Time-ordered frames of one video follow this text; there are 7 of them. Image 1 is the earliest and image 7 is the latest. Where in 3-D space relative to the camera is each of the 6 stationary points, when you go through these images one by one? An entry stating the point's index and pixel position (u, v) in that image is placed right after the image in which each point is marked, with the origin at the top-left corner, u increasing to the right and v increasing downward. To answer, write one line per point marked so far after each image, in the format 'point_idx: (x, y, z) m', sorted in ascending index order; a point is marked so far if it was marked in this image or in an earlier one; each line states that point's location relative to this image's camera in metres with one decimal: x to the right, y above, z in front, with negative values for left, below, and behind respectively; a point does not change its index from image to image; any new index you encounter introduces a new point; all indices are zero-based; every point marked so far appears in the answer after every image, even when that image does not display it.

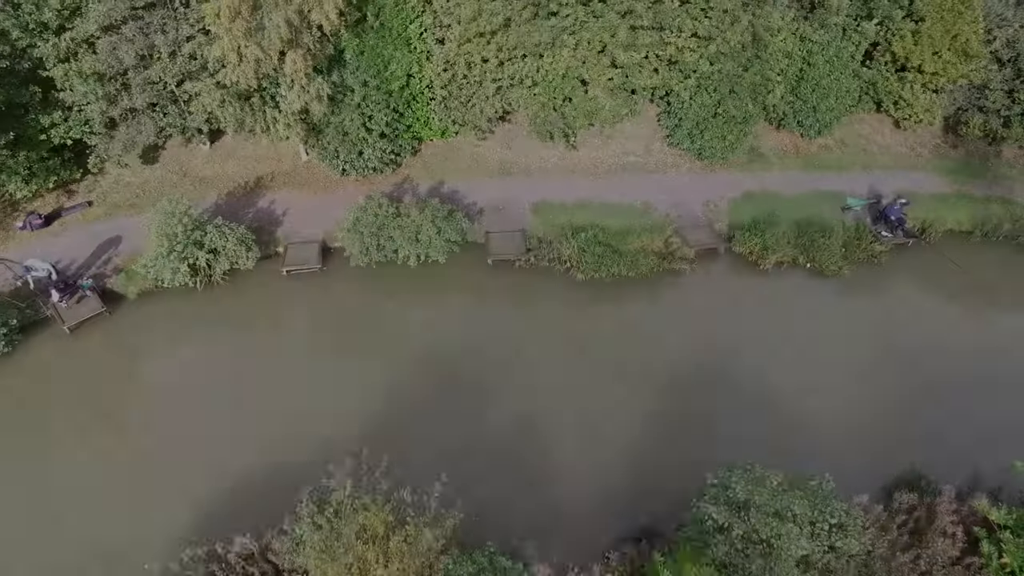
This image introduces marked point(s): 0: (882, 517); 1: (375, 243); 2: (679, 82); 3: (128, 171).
0: (+5.6, -3.5, +10.6) m
1: (-3.2, +1.2, +16.3) m
2: (+4.4, +5.4, +18.2) m
3: (-10.2, +3.1, +18.5) m
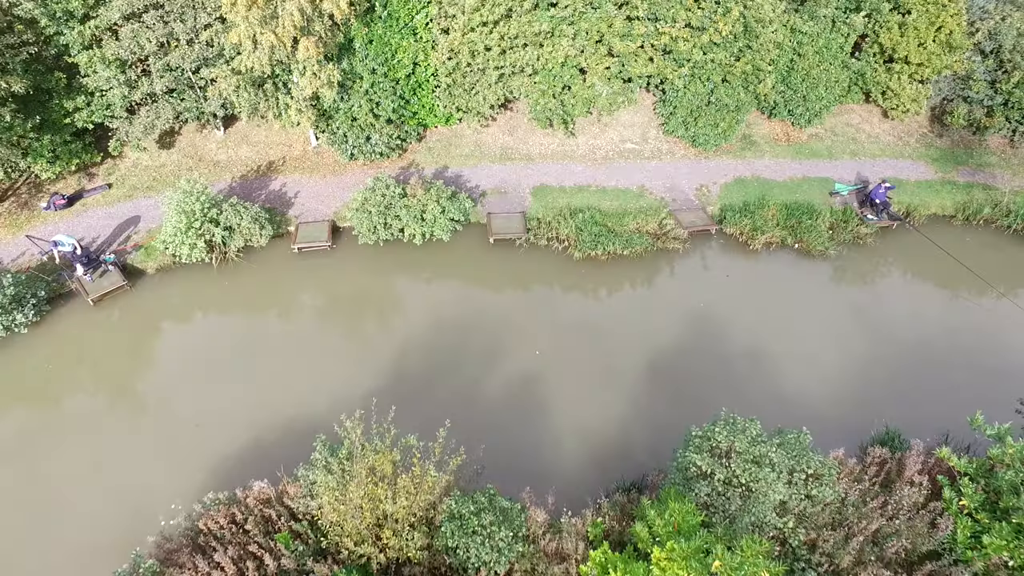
0: (+5.6, -2.9, +11.3) m
1: (-3.1, +1.7, +17.1) m
2: (+4.4, +6.0, +19.0) m
3: (-10.2, +3.7, +19.3) m
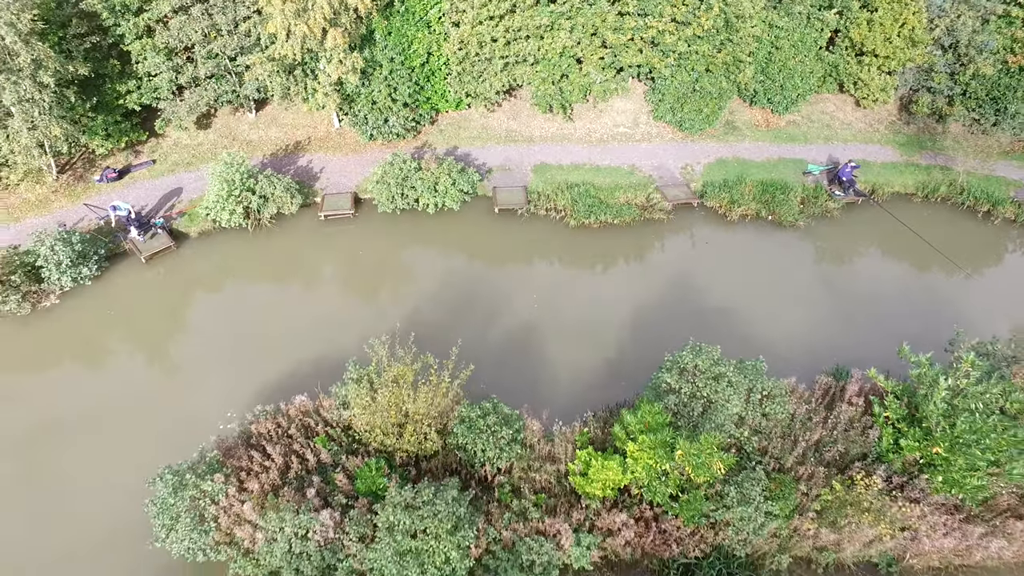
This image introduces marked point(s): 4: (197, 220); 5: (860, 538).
0: (+5.6, -2.0, +13.3) m
1: (-3.1, +2.7, +19.2) m
2: (+4.5, +6.9, +21.0) m
3: (-10.1, +4.7, +21.5) m
4: (-8.6, +1.9, +19.1) m
5: (+5.6, -4.0, +11.2) m
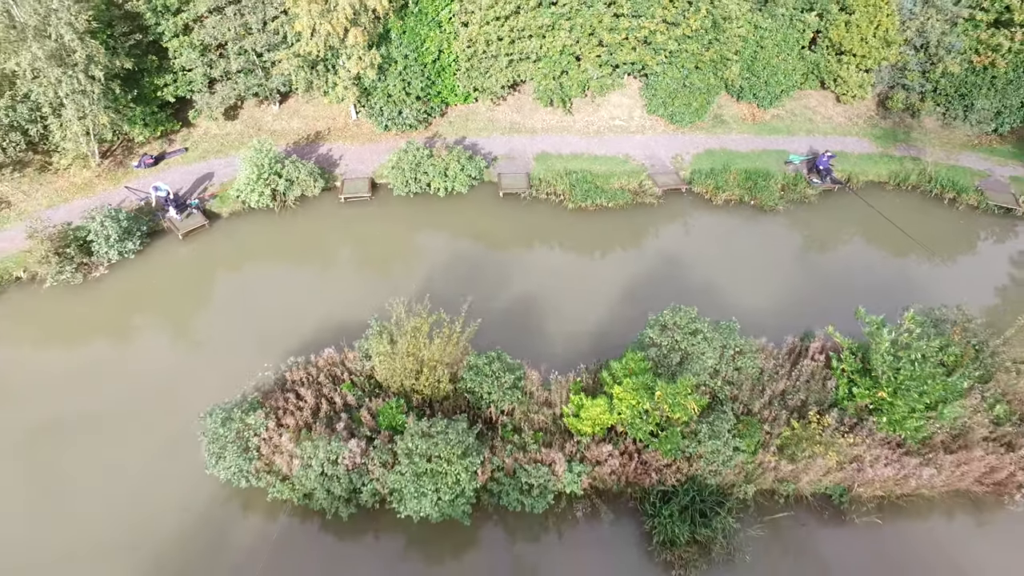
0: (+5.6, -1.3, +15.1) m
1: (-3.0, +3.4, +21.0) m
2: (+4.7, +7.5, +22.8) m
3: (-10.0, +5.5, +23.3) m
4: (-8.5, +2.6, +20.9) m
5: (+5.6, -3.4, +12.9) m
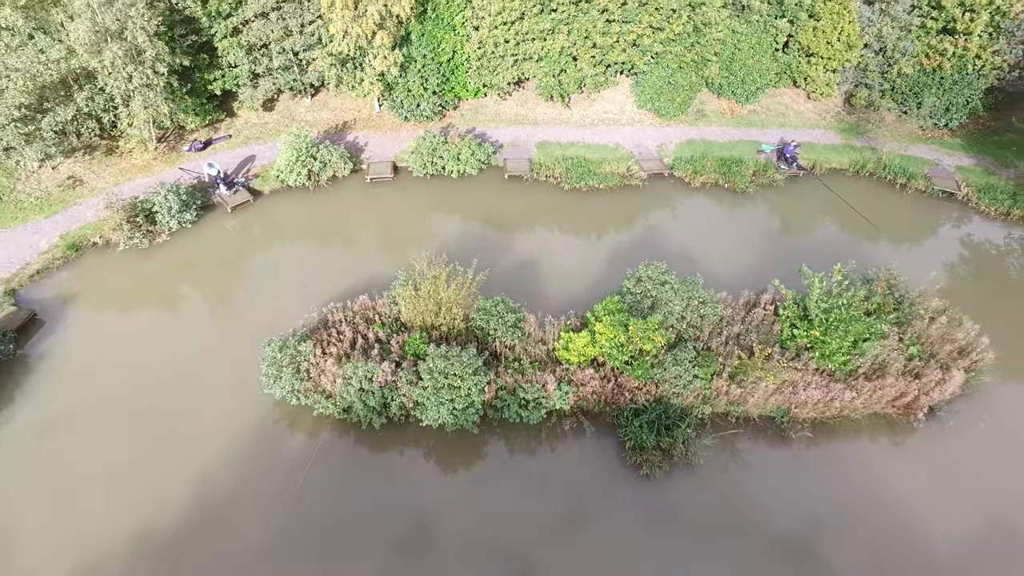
0: (+5.7, -0.4, +18.1) m
1: (-2.8, +4.4, +24.1) m
2: (+4.8, +8.5, +25.8) m
3: (-9.8, +6.6, +26.4) m
4: (-8.4, +3.7, +24.0) m
5: (+5.6, -2.4, +15.9) m
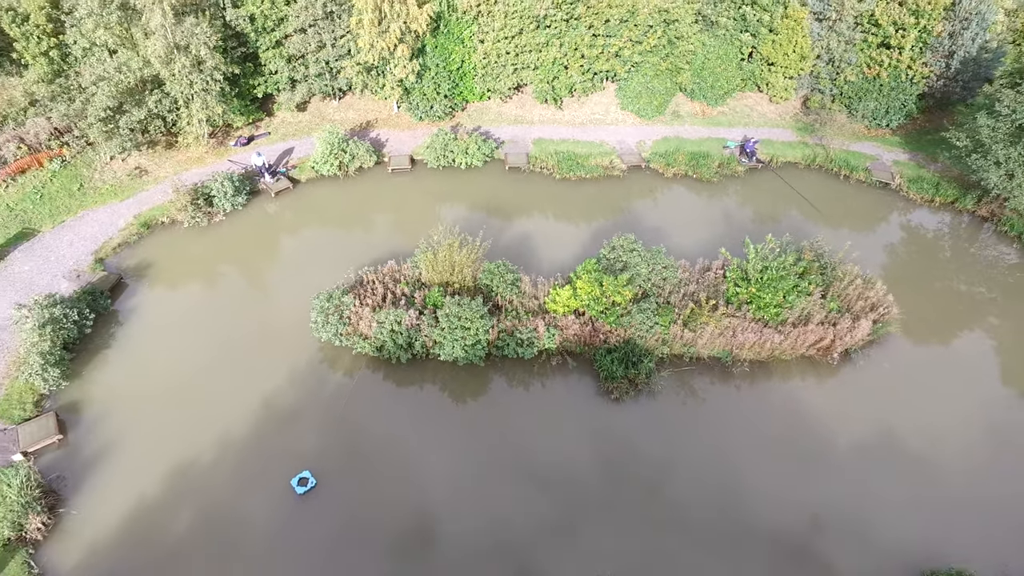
0: (+5.7, +0.6, +22.3) m
1: (-2.8, +5.5, +28.3) m
2: (+4.9, +9.5, +30.0) m
3: (-9.8, +7.6, +30.7) m
4: (-8.4, +4.7, +28.2) m
5: (+5.6, -1.4, +20.1) m
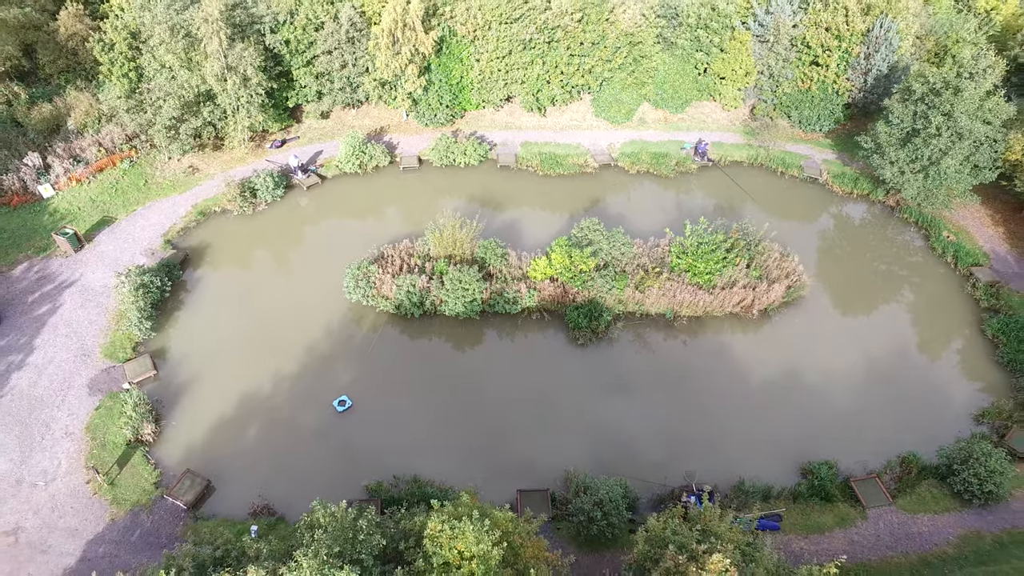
0: (+5.2, +1.7, +27.9) m
1: (-3.3, +6.5, +33.9) m
2: (+4.4, +10.6, +35.6) m
3: (-10.2, +8.6, +36.2) m
4: (-8.8, +5.8, +33.8) m
5: (+5.2, -0.3, +25.8) m
